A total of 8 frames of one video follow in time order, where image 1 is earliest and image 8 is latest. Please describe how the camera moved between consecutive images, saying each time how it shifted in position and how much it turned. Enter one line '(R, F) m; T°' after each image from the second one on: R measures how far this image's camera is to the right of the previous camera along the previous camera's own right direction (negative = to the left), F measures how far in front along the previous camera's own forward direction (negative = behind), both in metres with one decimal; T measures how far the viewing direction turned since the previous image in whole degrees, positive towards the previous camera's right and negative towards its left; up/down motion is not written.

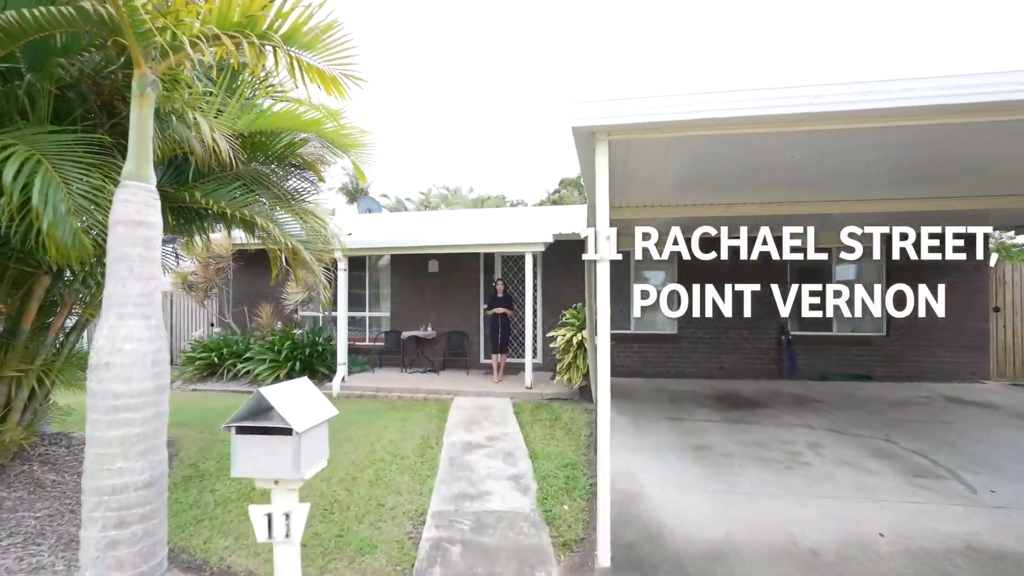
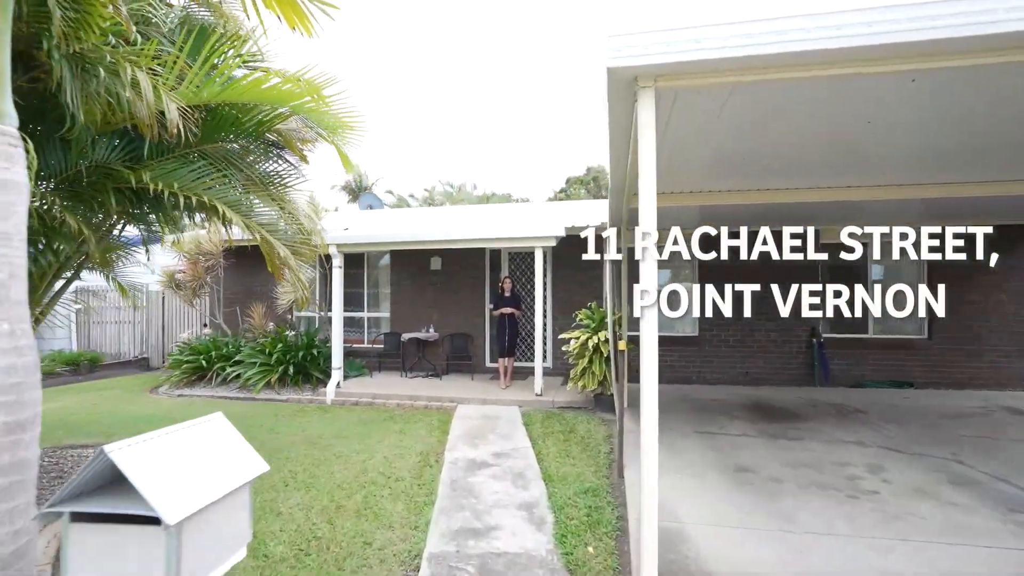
(0.0, +0.6) m; -1°
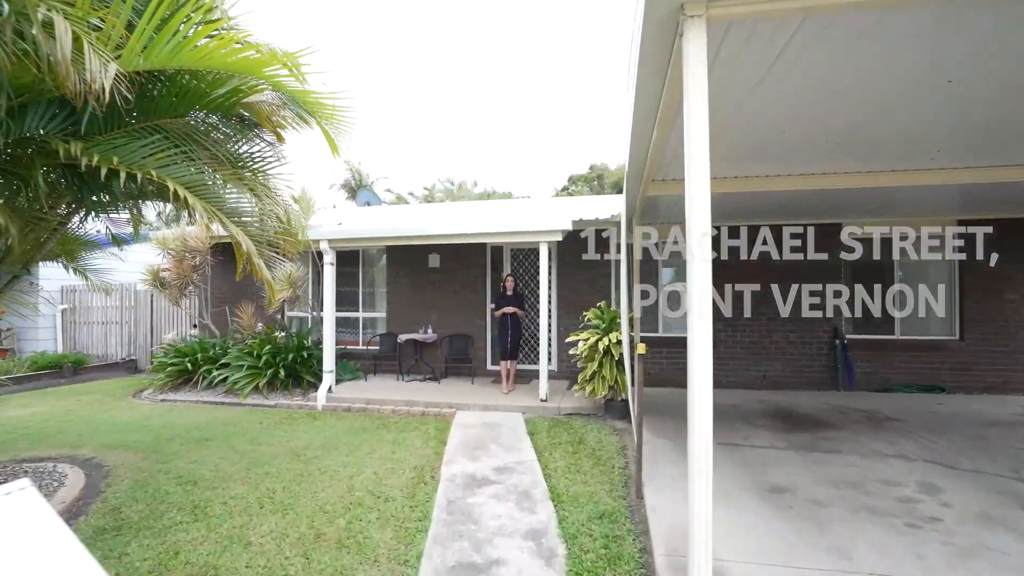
(0.0, +0.5) m; 0°
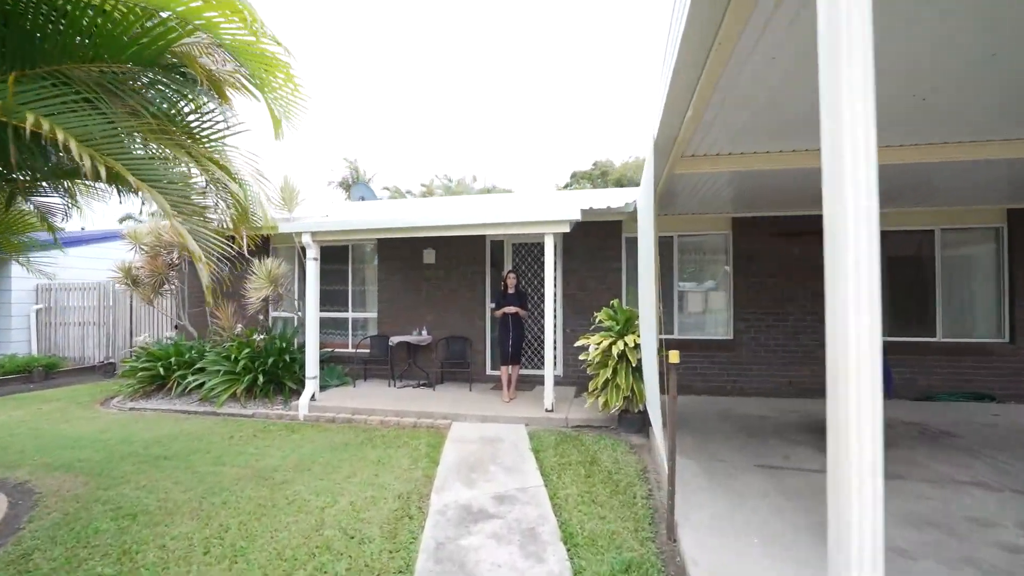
(0.0, +0.7) m; 0°
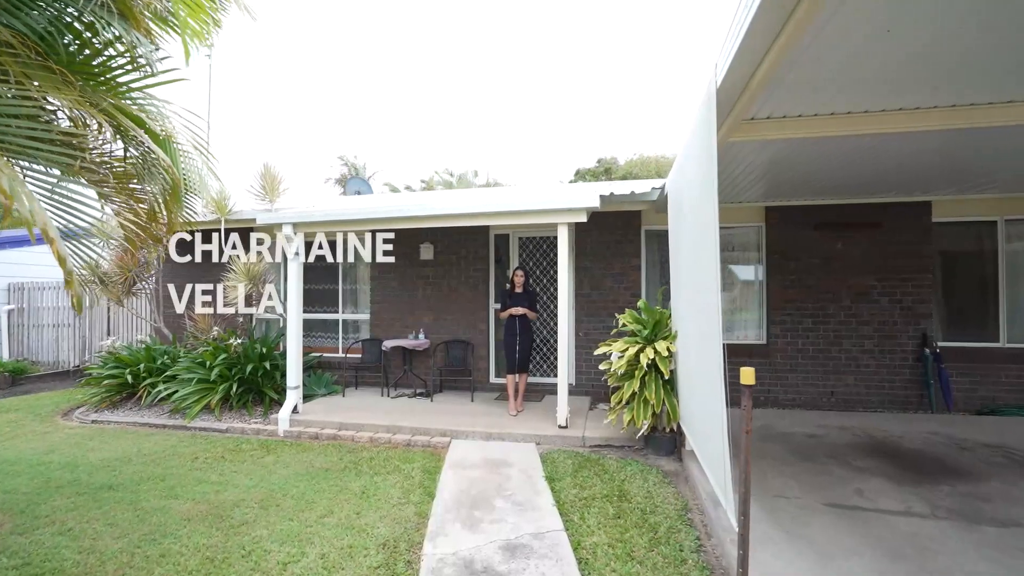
(-0.1, +0.8) m; 0°
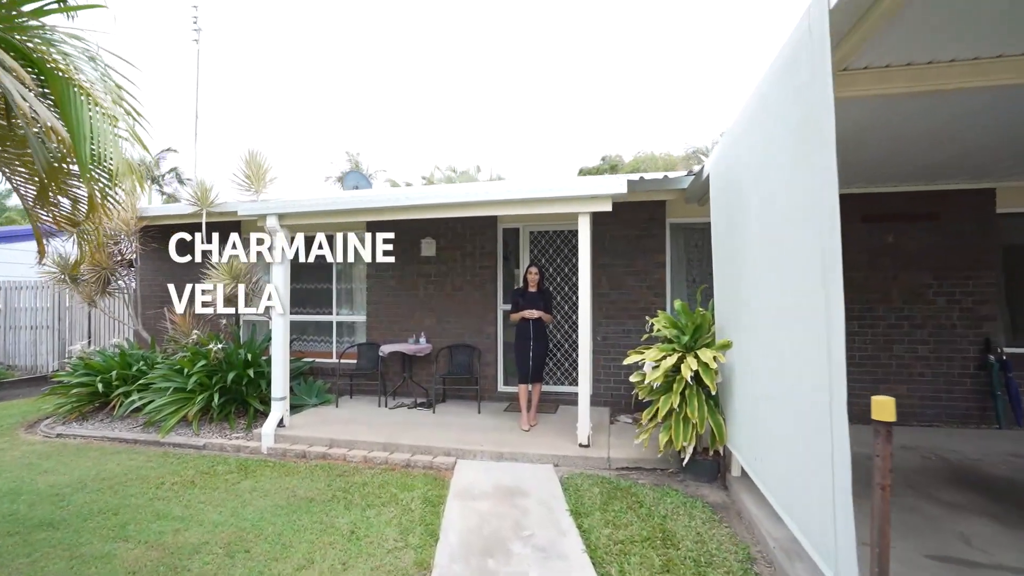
(-0.1, +0.7) m; 0°
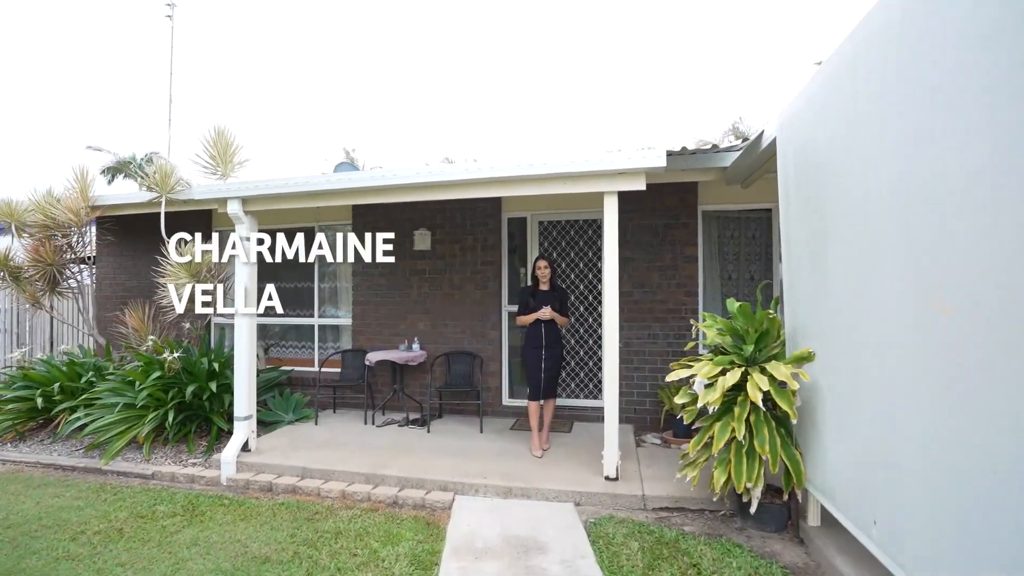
(-0.1, +0.9) m; 0°
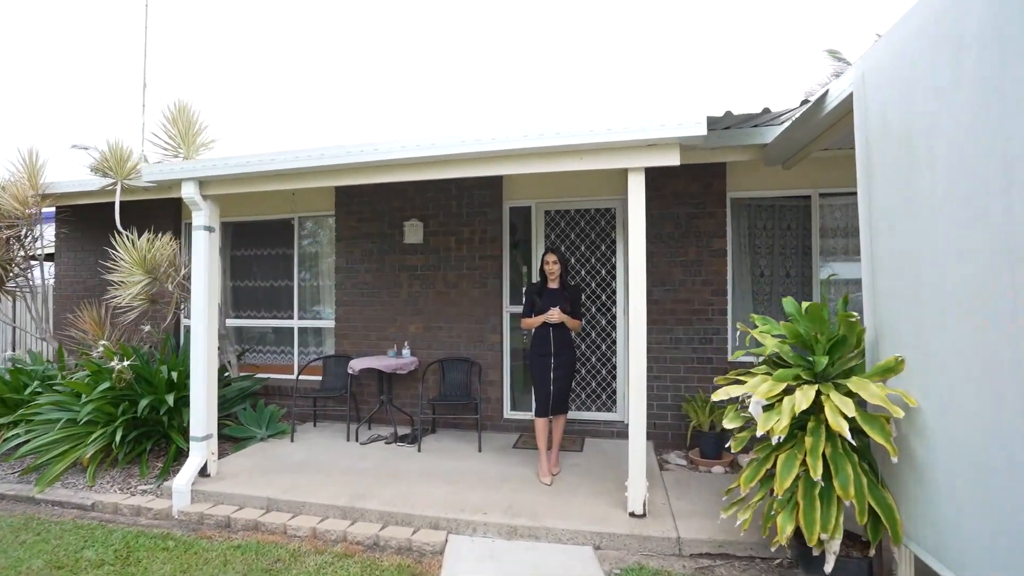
(0.0, +0.7) m; 0°
